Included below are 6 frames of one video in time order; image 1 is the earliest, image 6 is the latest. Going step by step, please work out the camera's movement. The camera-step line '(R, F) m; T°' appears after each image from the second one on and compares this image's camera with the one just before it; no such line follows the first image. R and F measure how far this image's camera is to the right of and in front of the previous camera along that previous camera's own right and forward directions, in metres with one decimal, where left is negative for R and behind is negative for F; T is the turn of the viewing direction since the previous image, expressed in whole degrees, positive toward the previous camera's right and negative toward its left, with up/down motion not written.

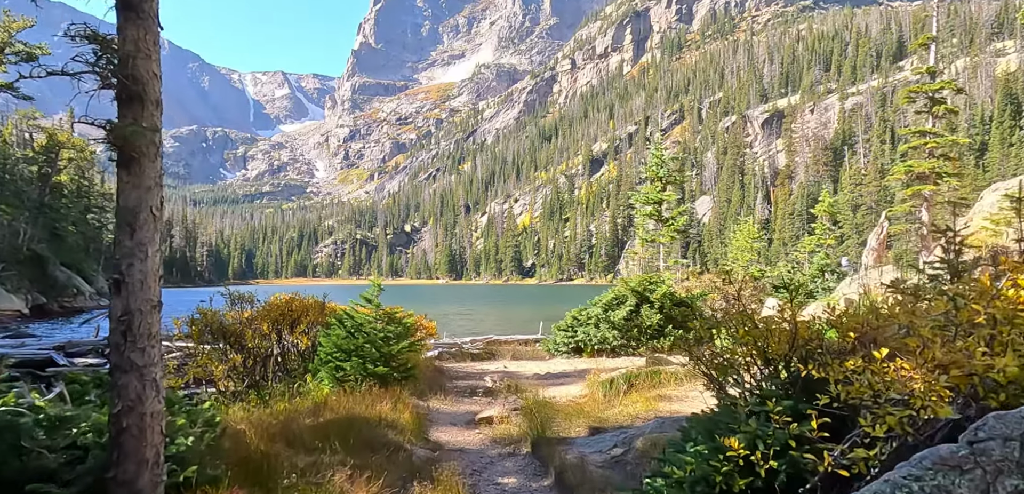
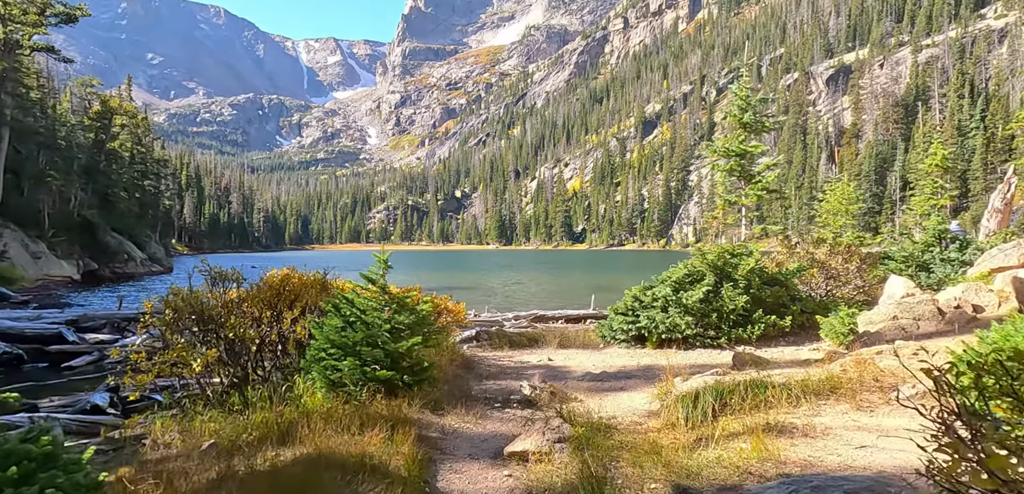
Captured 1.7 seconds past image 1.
(+0.1, +2.2) m; -4°
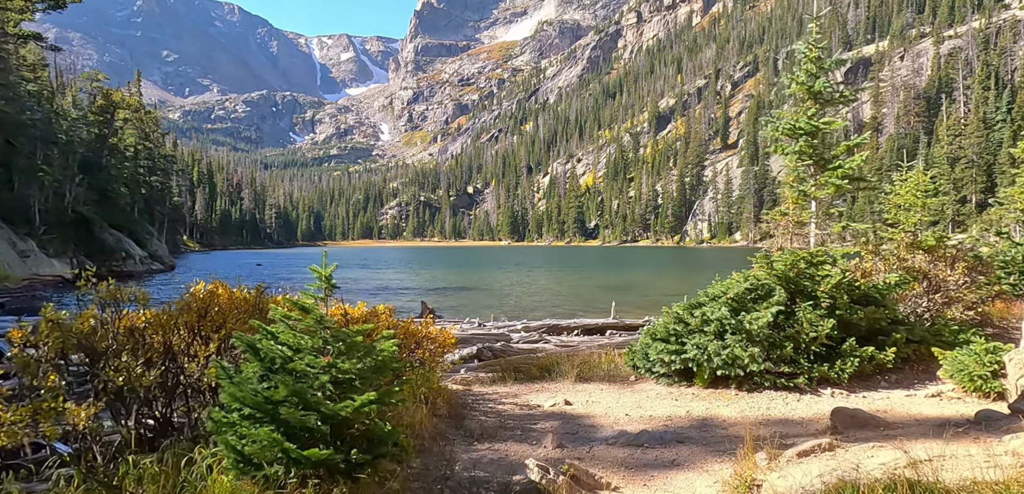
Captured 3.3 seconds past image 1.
(+0.1, +2.3) m; -1°
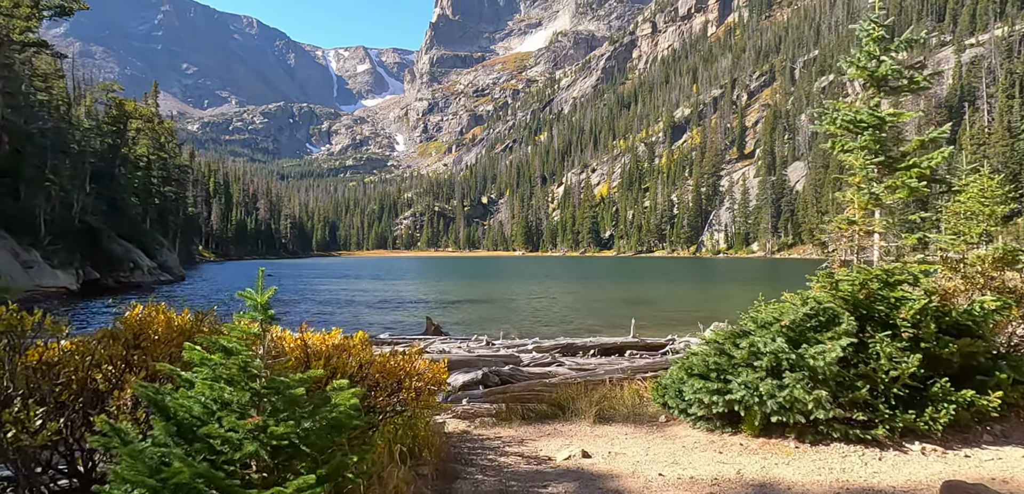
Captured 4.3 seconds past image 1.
(+0.1, +1.3) m; -1°
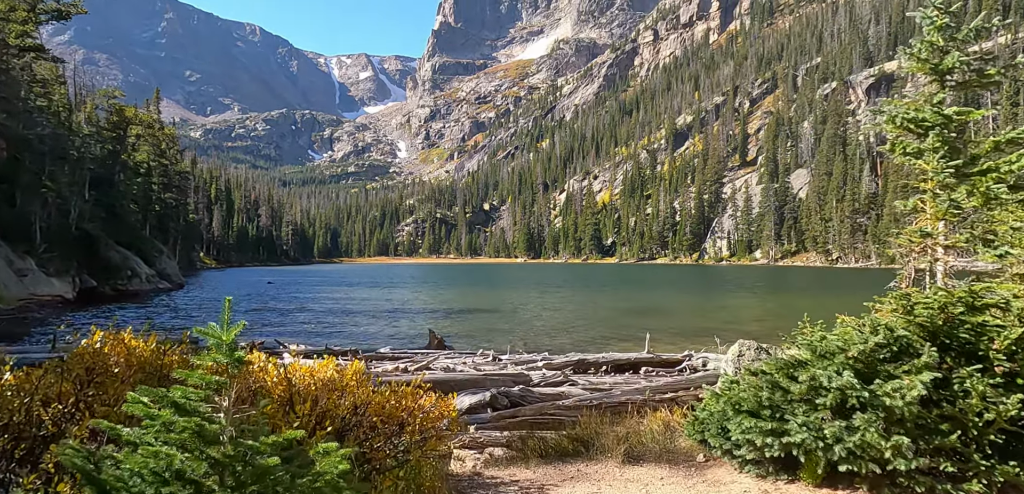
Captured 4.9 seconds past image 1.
(-0.1, +0.8) m; 0°
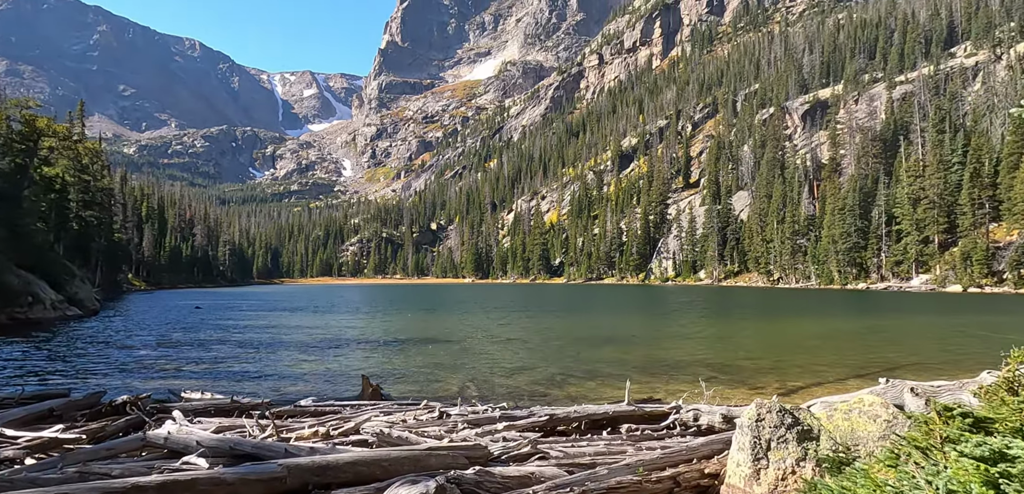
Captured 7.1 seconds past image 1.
(-0.1, +2.8) m; +4°
